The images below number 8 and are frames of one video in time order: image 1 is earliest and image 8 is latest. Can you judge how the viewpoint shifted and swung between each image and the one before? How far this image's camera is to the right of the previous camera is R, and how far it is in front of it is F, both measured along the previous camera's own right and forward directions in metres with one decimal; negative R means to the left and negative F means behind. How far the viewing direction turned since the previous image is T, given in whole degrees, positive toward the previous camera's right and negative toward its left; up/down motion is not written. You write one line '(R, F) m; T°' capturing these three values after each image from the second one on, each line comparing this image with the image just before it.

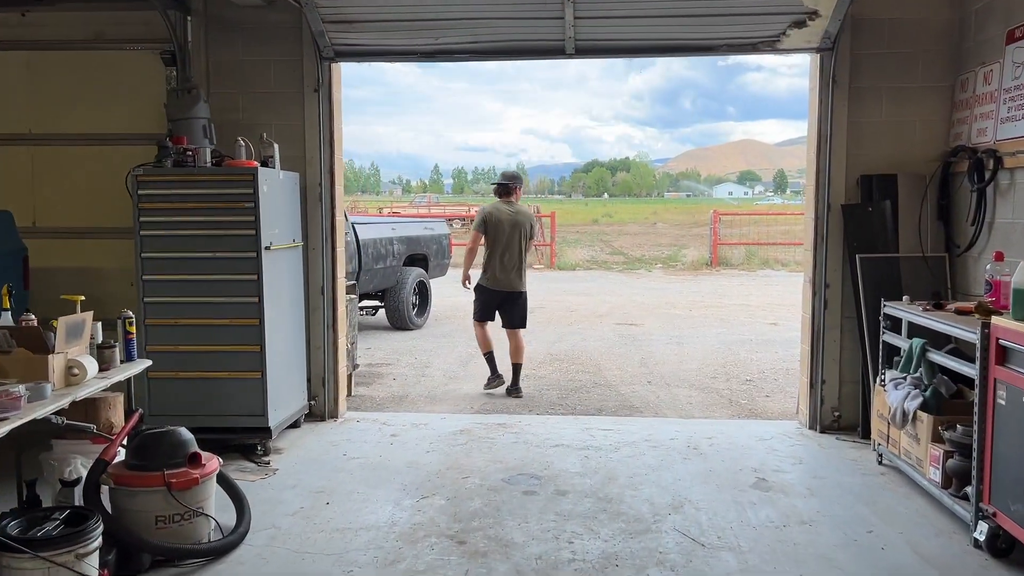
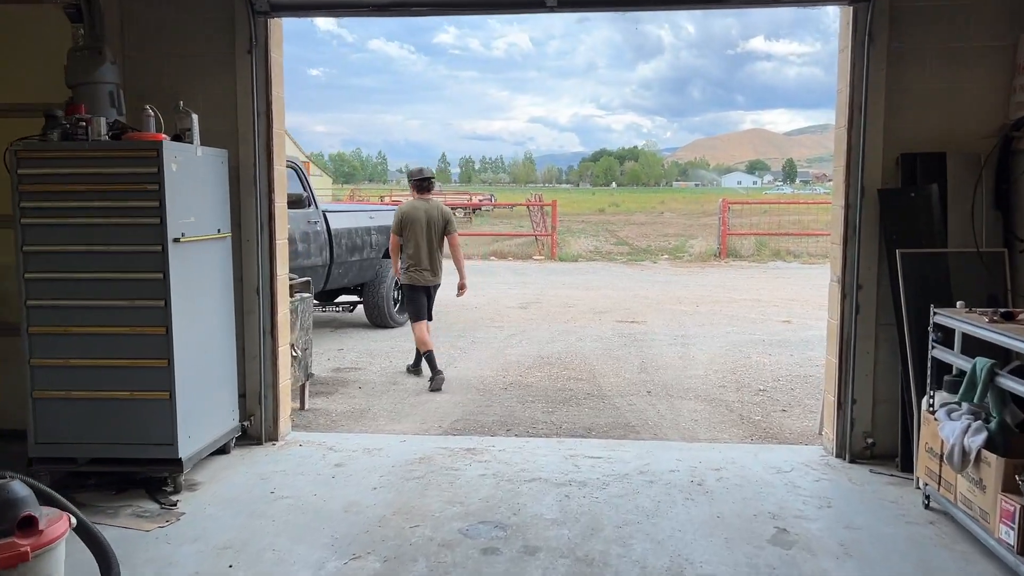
(+0.2, +0.8) m; -1°
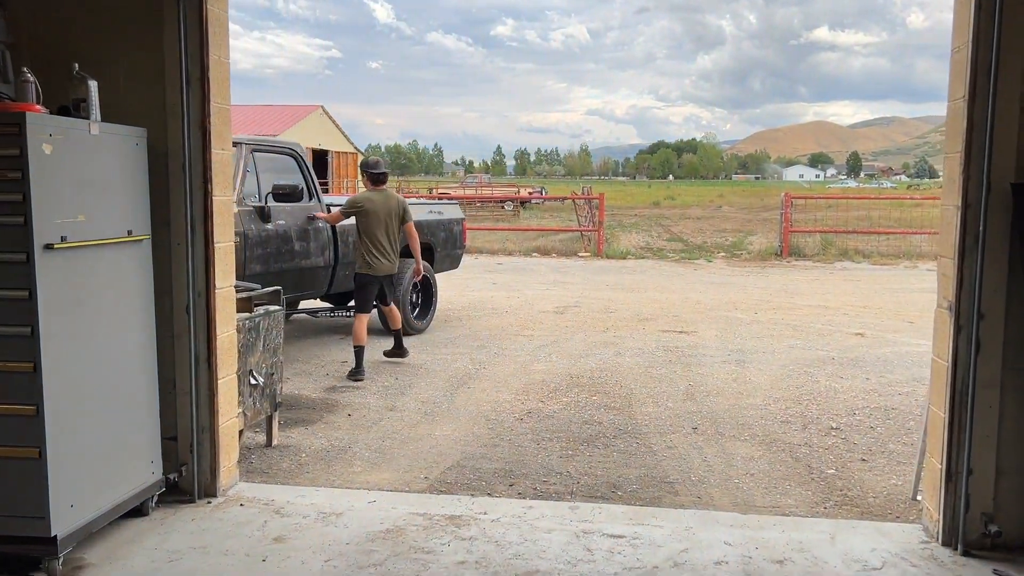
(+0.2, +1.1) m; -4°
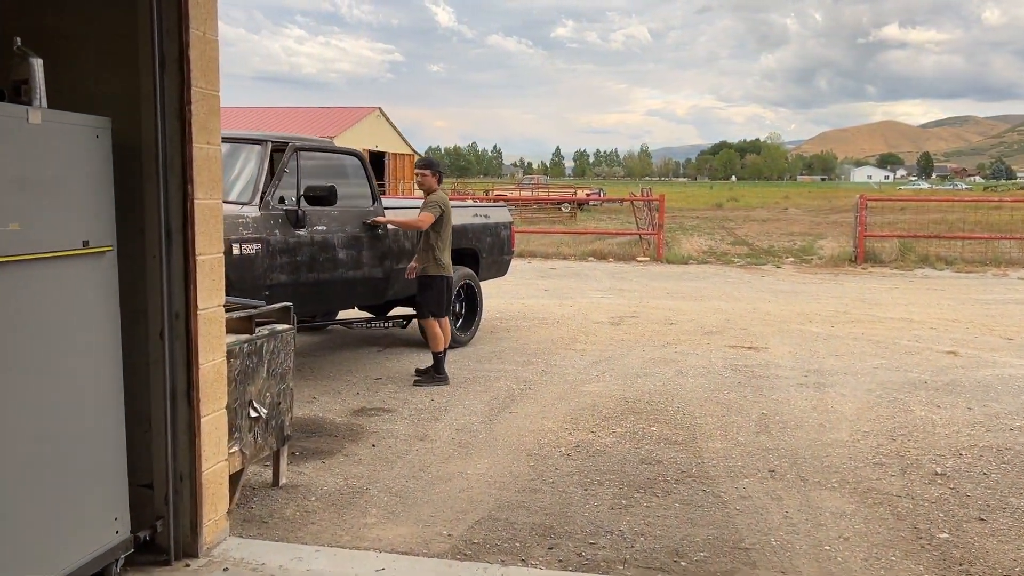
(+0.1, +0.7) m; -4°
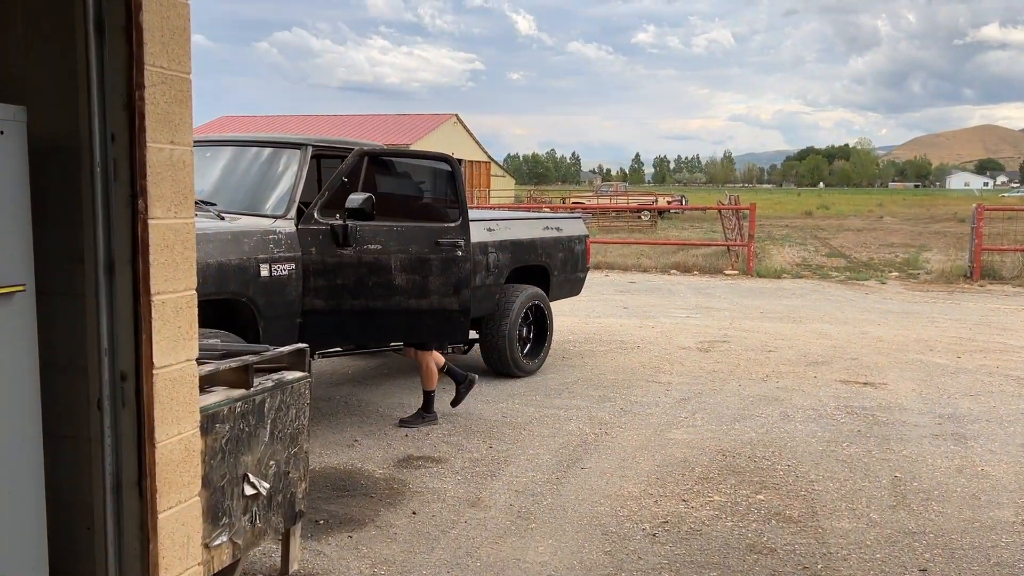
(0.0, +0.9) m; -5°
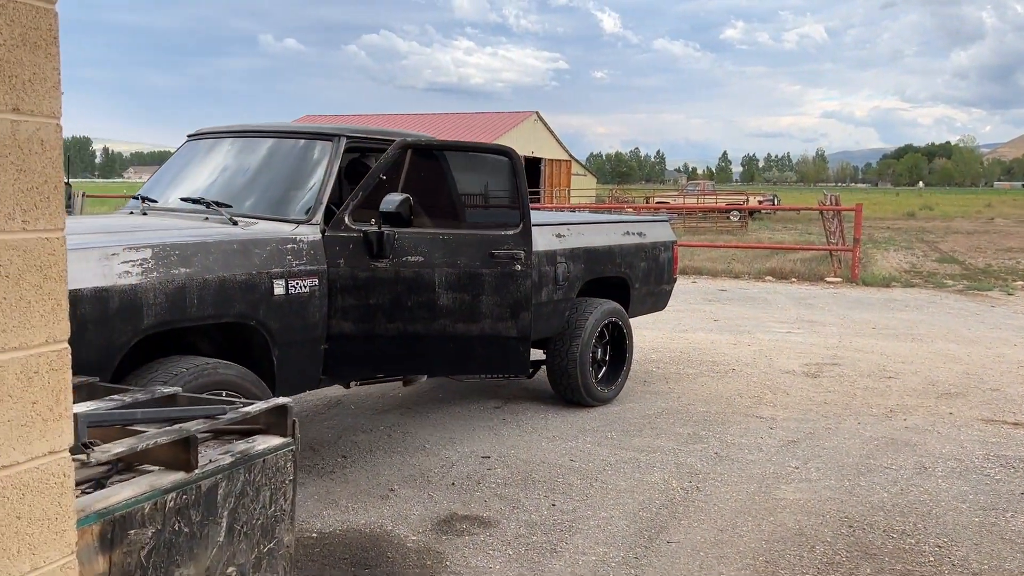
(+0.1, +0.9) m; -6°
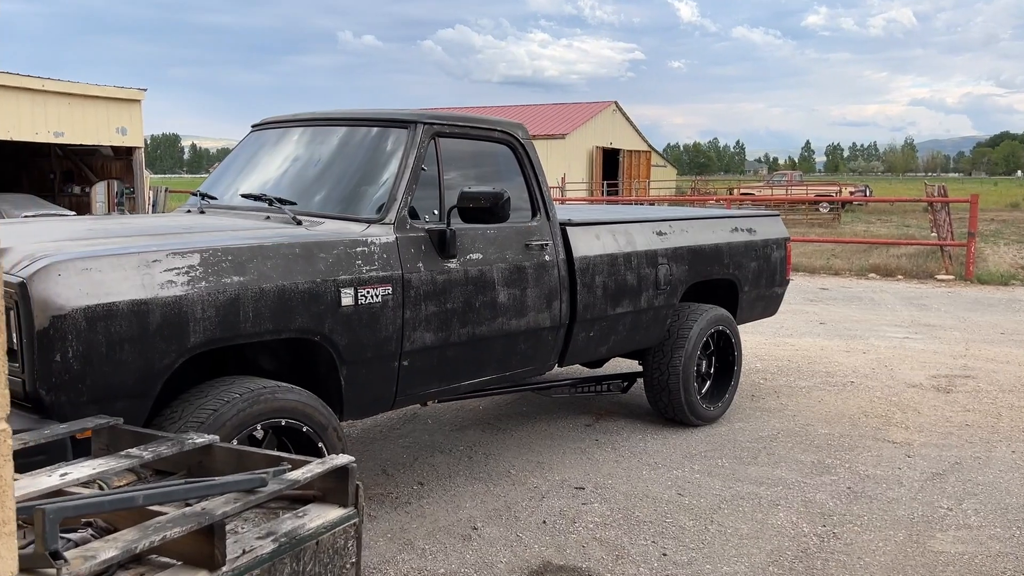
(-0.1, +0.6) m; -5°
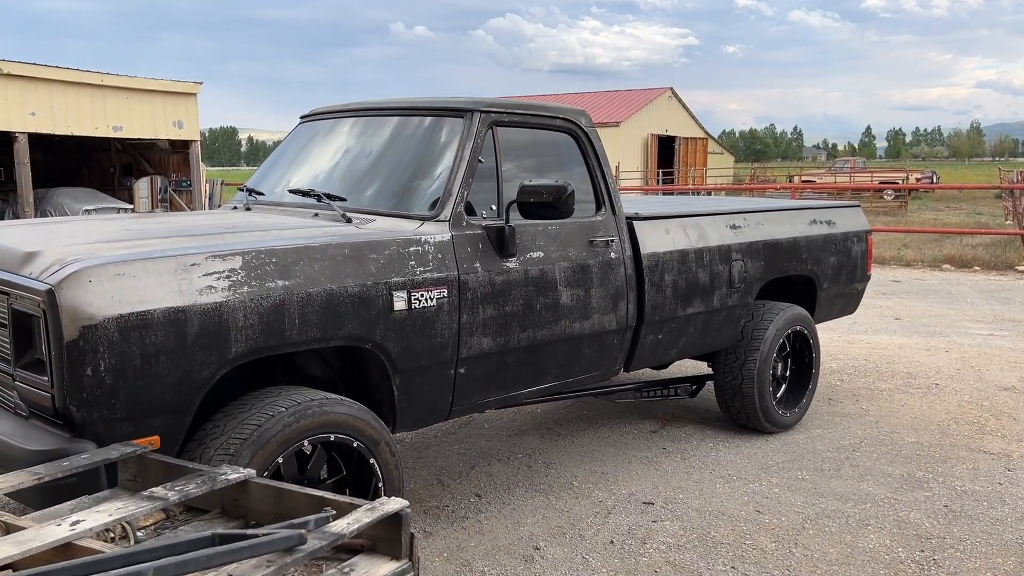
(-0.1, +0.3) m; -3°
